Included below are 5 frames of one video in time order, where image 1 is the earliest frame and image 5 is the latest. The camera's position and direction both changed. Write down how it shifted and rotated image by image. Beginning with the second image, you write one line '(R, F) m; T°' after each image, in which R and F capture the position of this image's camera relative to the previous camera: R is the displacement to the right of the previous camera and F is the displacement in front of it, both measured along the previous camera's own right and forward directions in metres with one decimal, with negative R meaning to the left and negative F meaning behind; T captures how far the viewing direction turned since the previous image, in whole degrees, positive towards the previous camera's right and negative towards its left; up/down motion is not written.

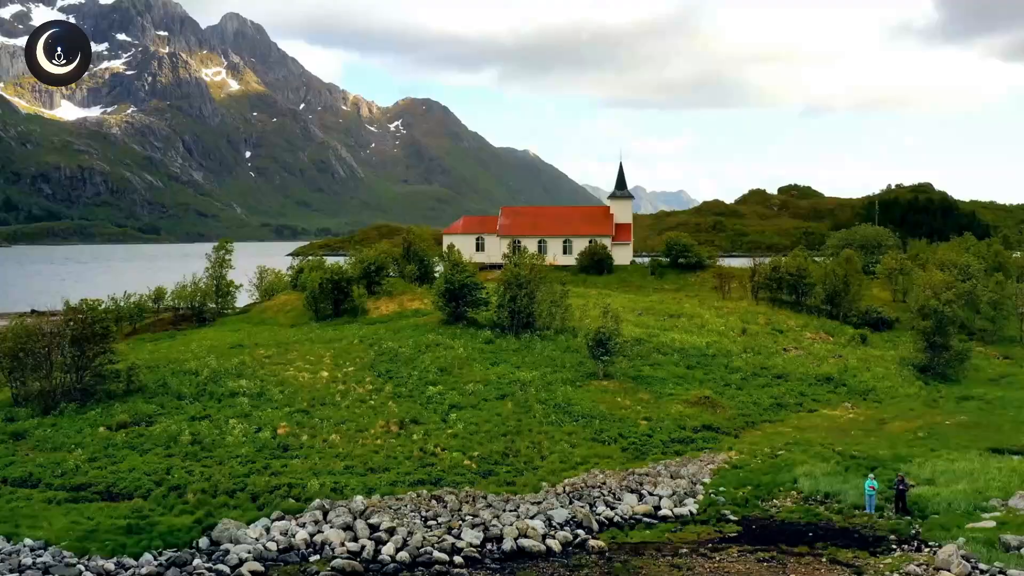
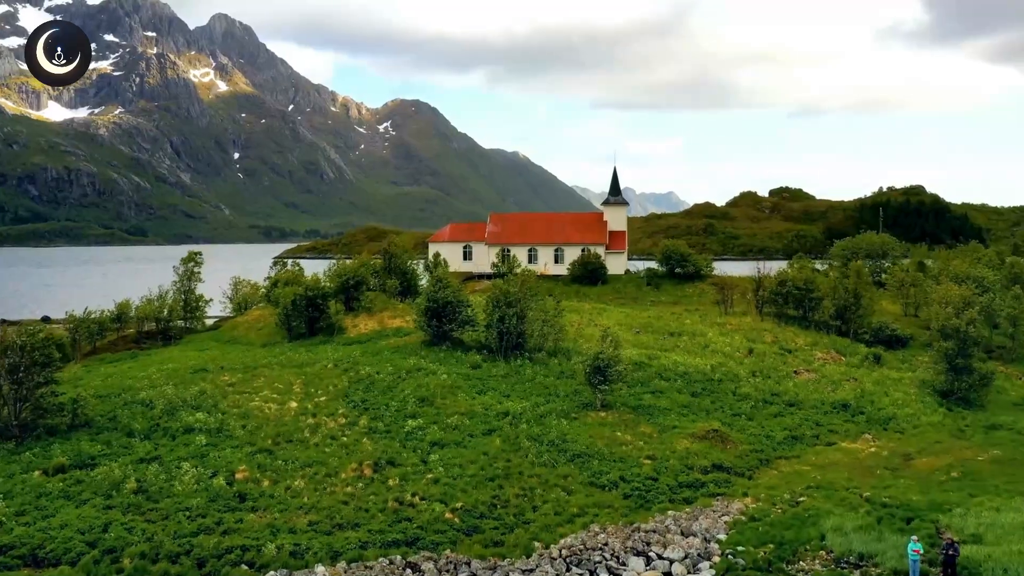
(+0.1, +4.1) m; +1°
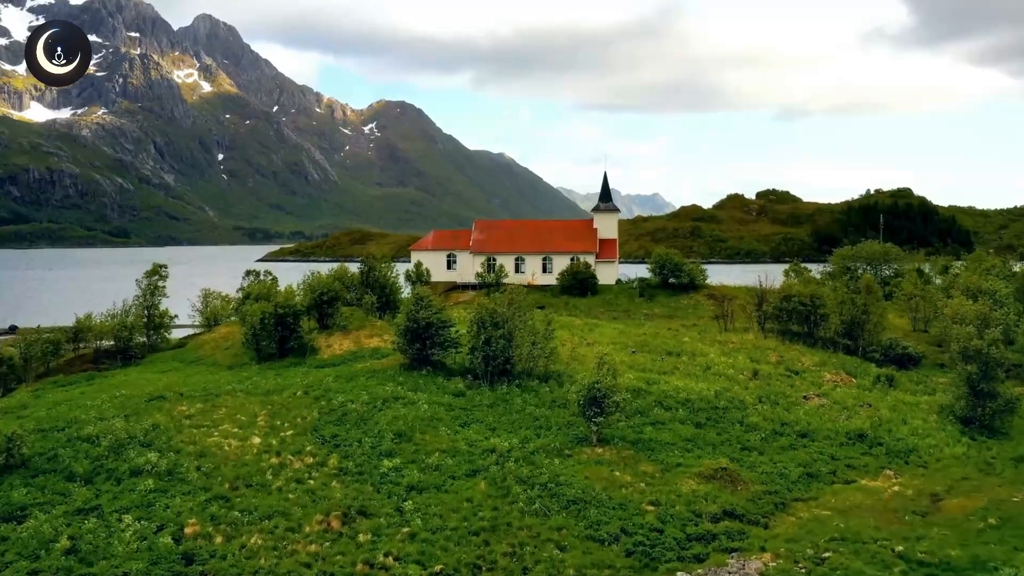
(0.0, +3.9) m; +1°
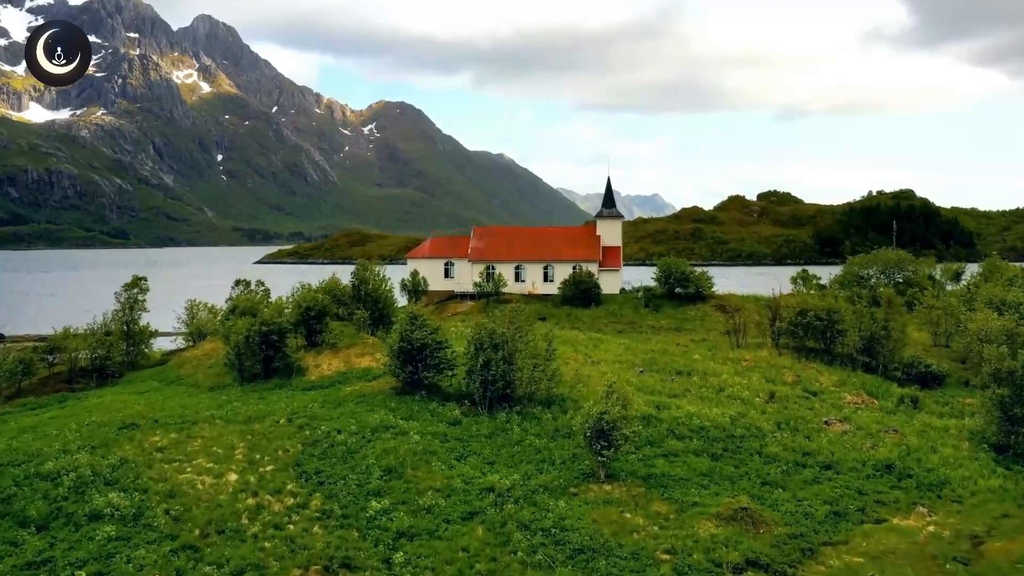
(0.0, +3.0) m; 0°
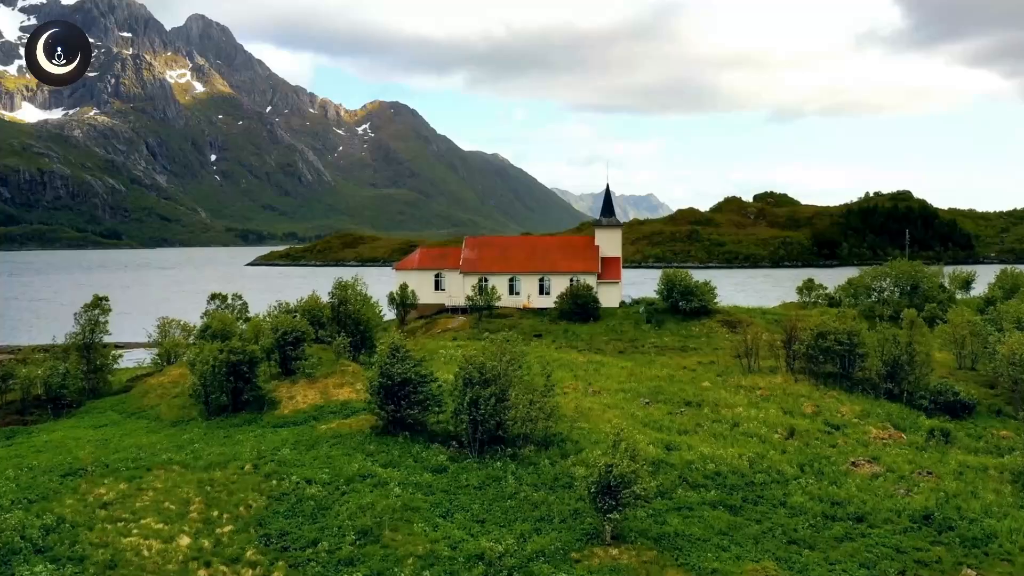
(+0.1, +4.2) m; 0°
